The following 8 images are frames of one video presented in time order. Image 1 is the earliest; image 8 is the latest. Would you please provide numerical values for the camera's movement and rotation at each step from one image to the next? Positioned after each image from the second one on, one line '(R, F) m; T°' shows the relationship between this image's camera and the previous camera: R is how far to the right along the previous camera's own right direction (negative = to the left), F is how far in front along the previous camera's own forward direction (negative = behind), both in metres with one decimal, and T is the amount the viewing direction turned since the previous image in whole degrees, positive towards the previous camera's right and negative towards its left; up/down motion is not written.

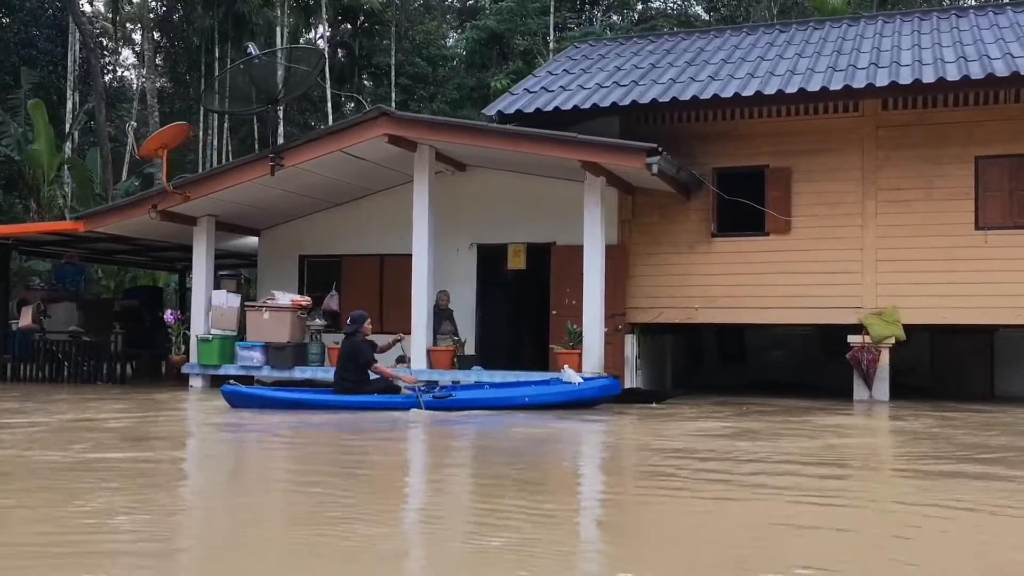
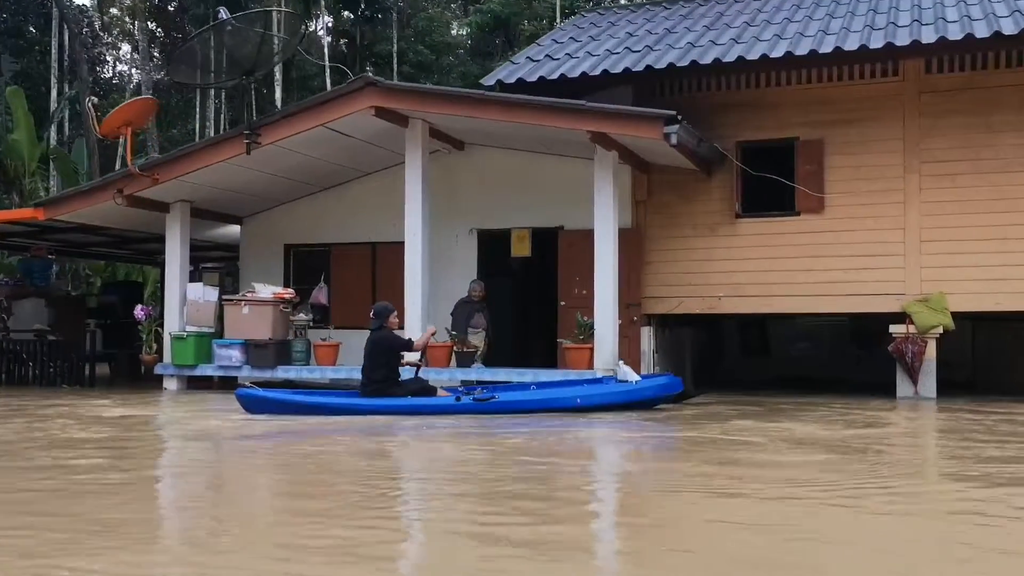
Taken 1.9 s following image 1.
(+0.1, +1.2) m; -1°
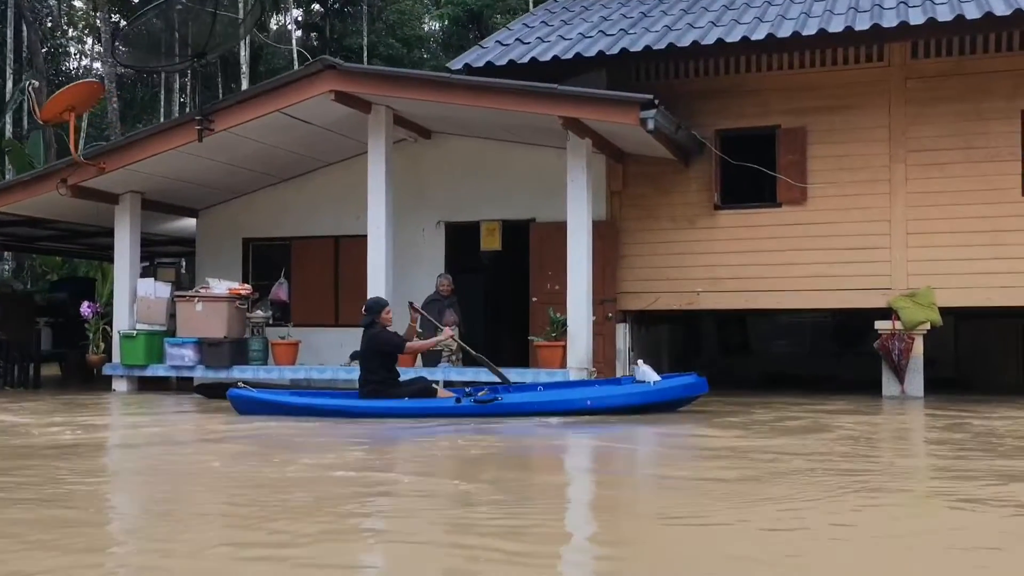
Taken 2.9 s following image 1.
(+0.1, +0.5) m; +1°
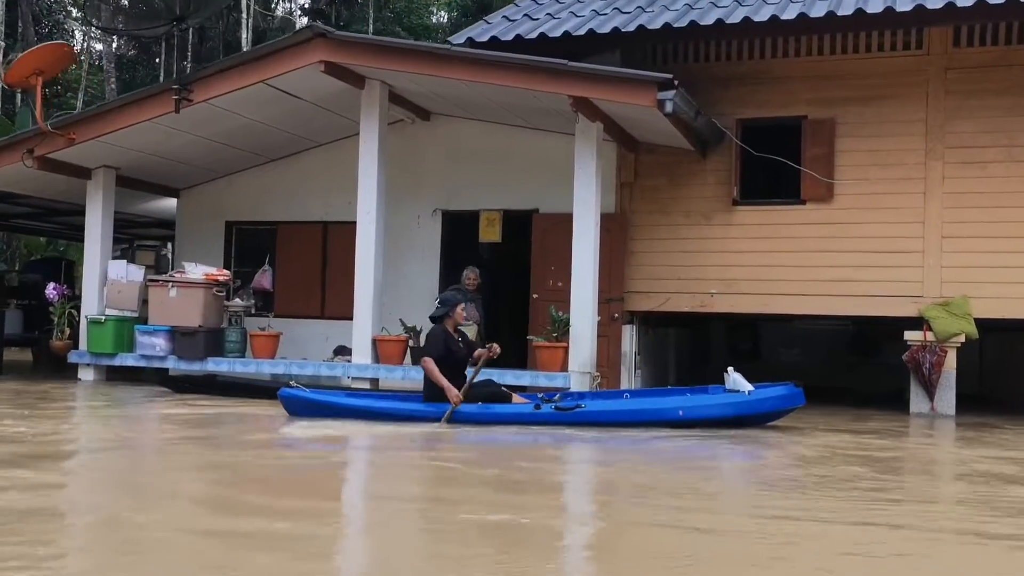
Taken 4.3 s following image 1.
(0.0, +0.8) m; 0°
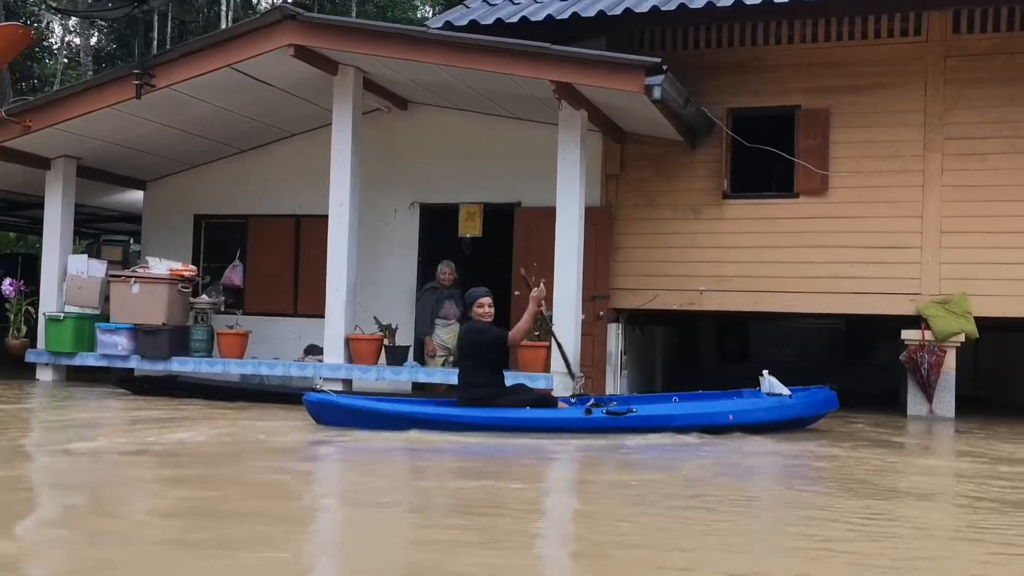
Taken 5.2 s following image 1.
(+0.1, +0.4) m; +1°
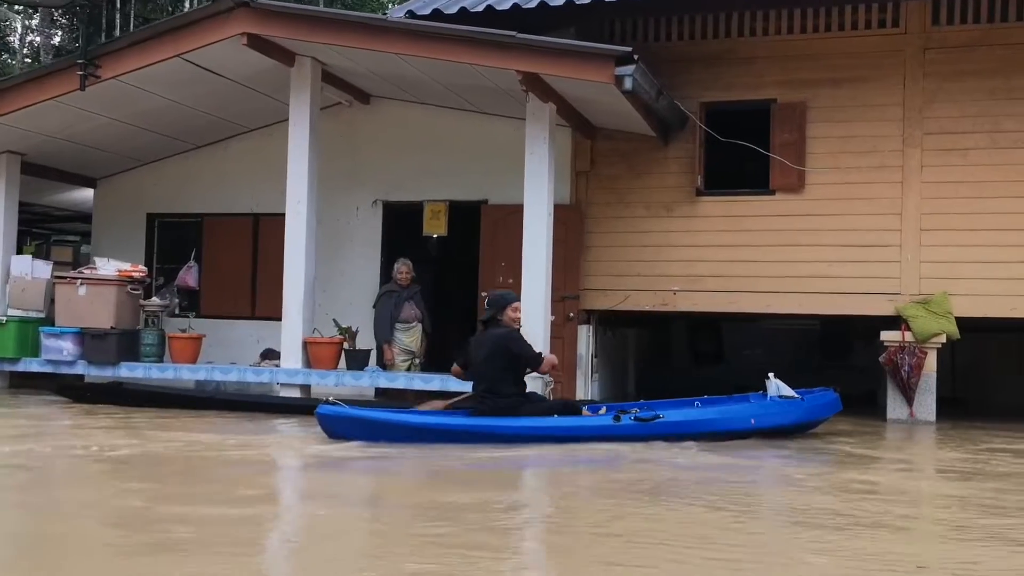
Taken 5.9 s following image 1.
(+0.1, +0.4) m; +2°
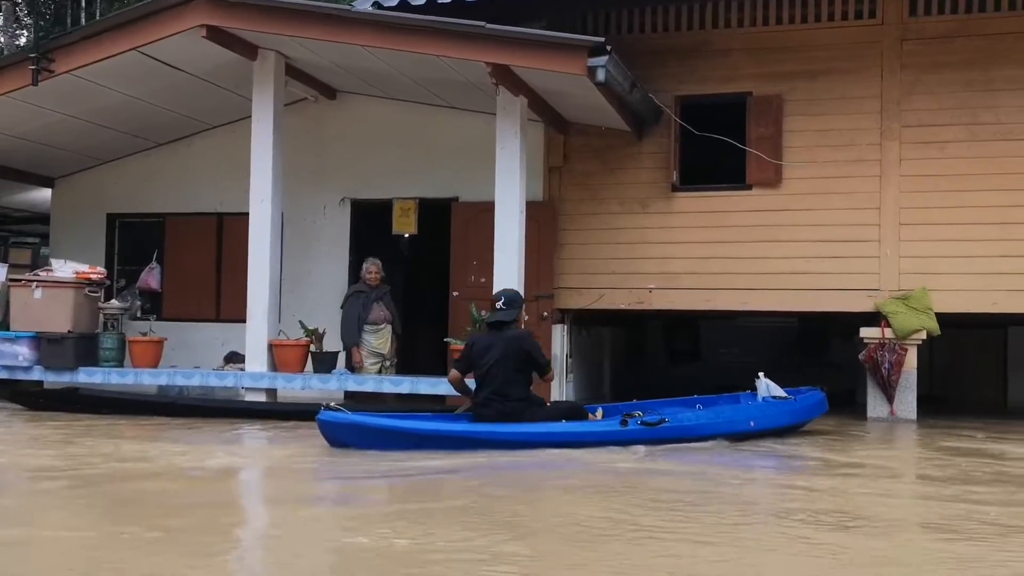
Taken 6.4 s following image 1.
(0.0, +0.2) m; +1°
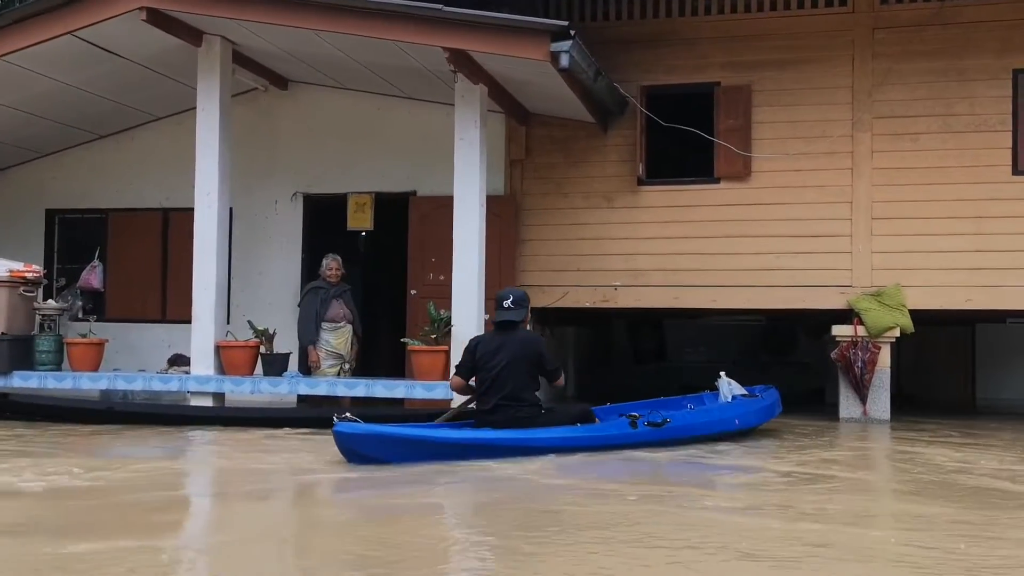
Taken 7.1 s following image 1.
(0.0, +0.4) m; +2°
